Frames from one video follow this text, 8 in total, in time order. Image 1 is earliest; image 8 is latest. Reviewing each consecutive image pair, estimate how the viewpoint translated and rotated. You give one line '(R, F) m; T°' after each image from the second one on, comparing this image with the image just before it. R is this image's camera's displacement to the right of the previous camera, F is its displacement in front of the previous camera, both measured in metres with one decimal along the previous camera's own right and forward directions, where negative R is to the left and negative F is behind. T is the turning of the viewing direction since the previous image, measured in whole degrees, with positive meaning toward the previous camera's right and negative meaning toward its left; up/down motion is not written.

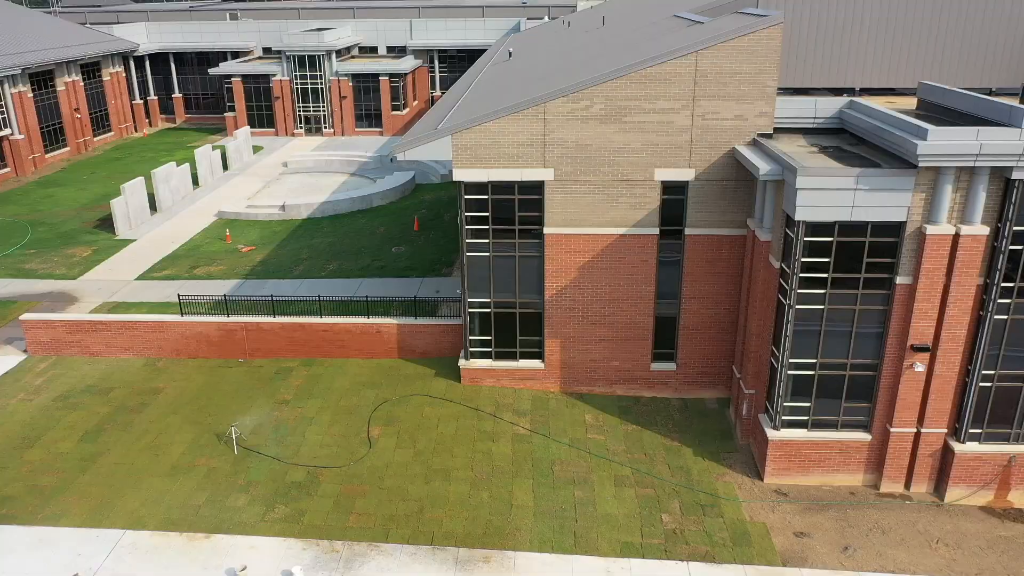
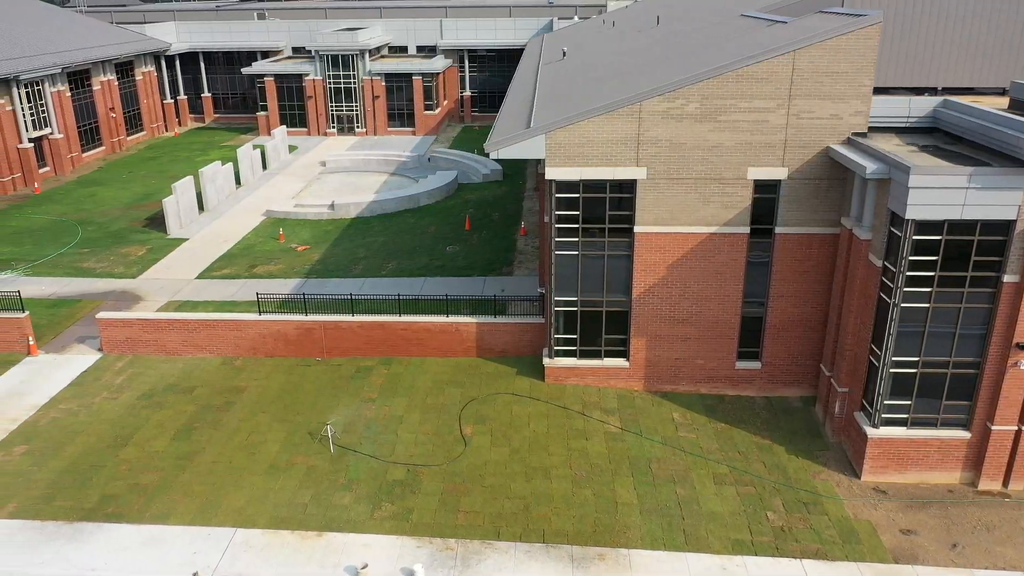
(-2.3, 0.0) m; 0°
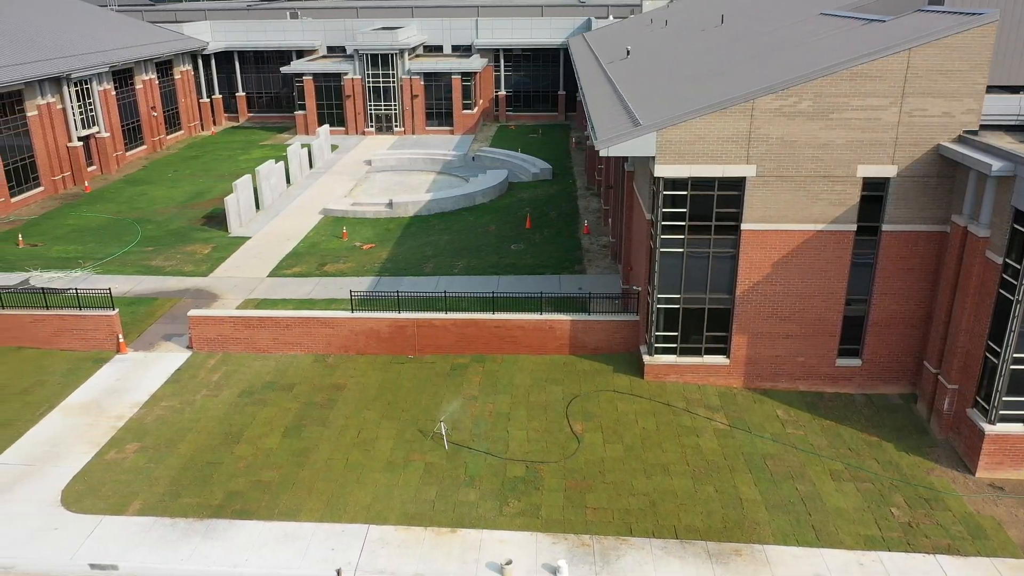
(-2.8, 0.0) m; 0°
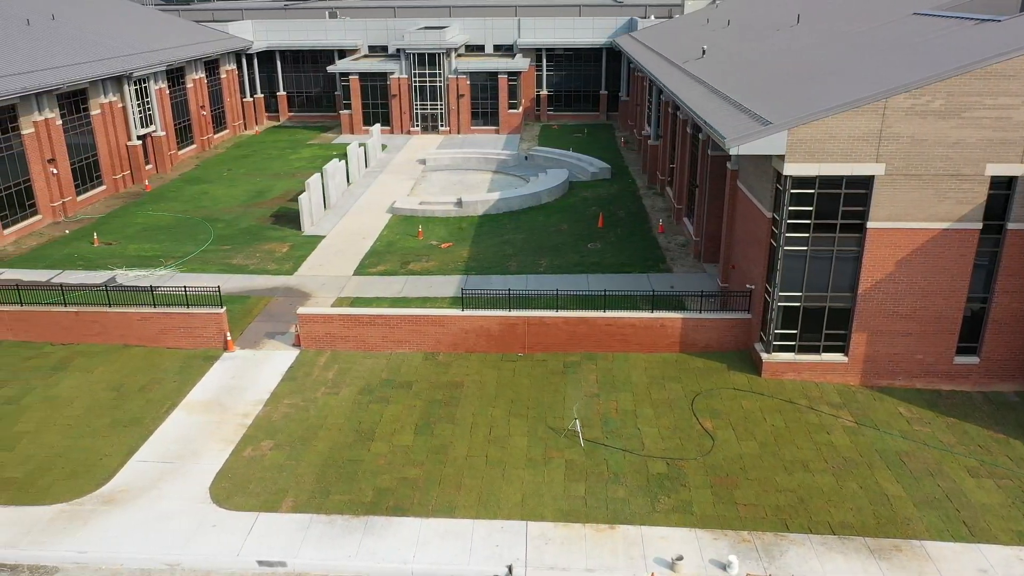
(-3.3, 0.0) m; 0°
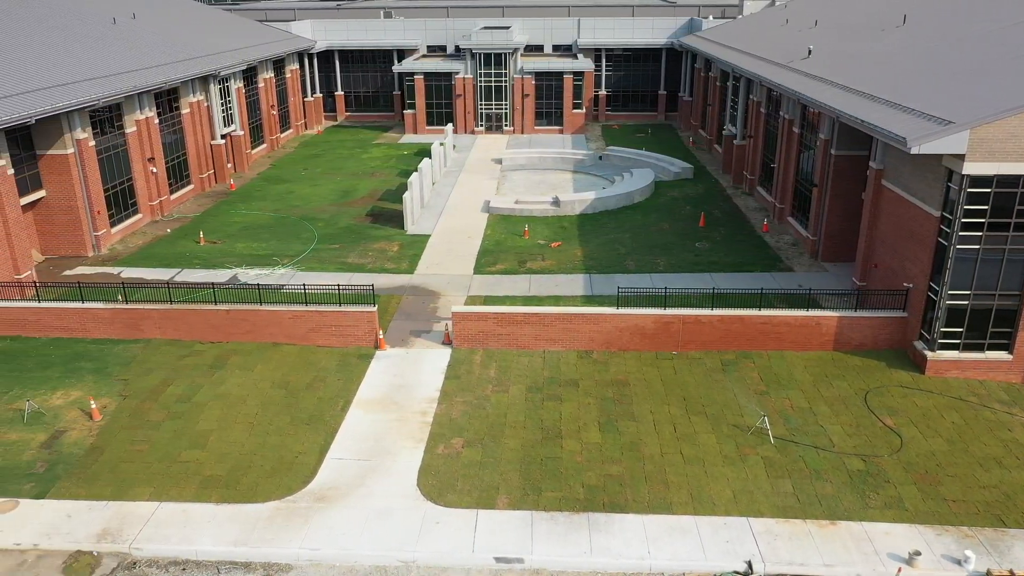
(-4.7, 0.0) m; 0°
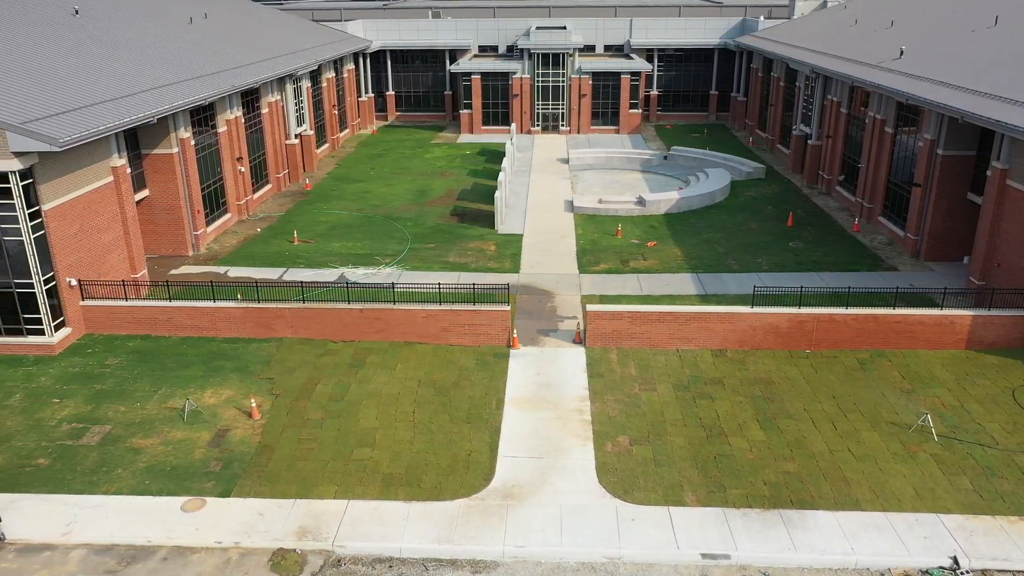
(-4.1, -0.1) m; 0°
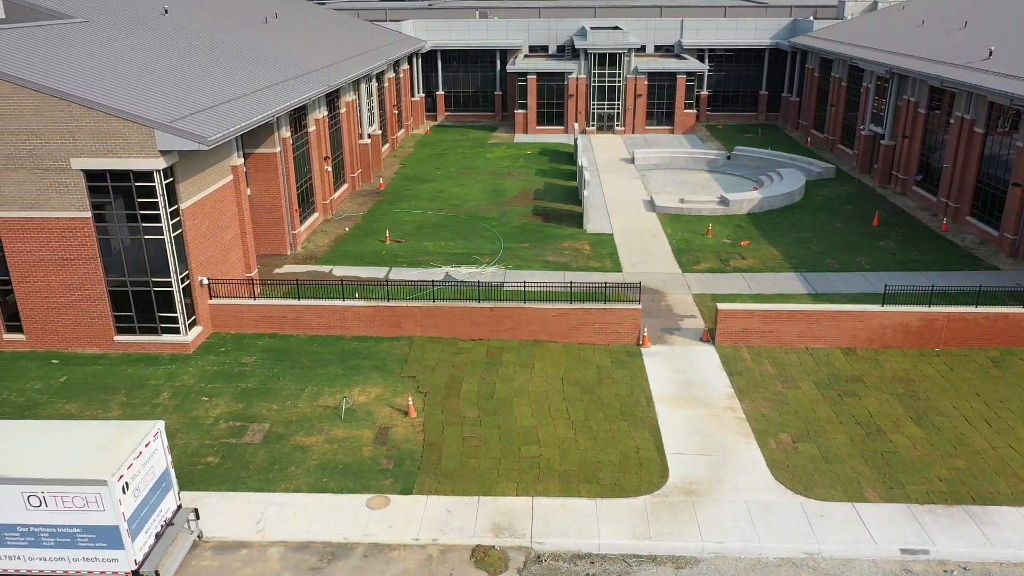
(-4.1, -0.1) m; 0°
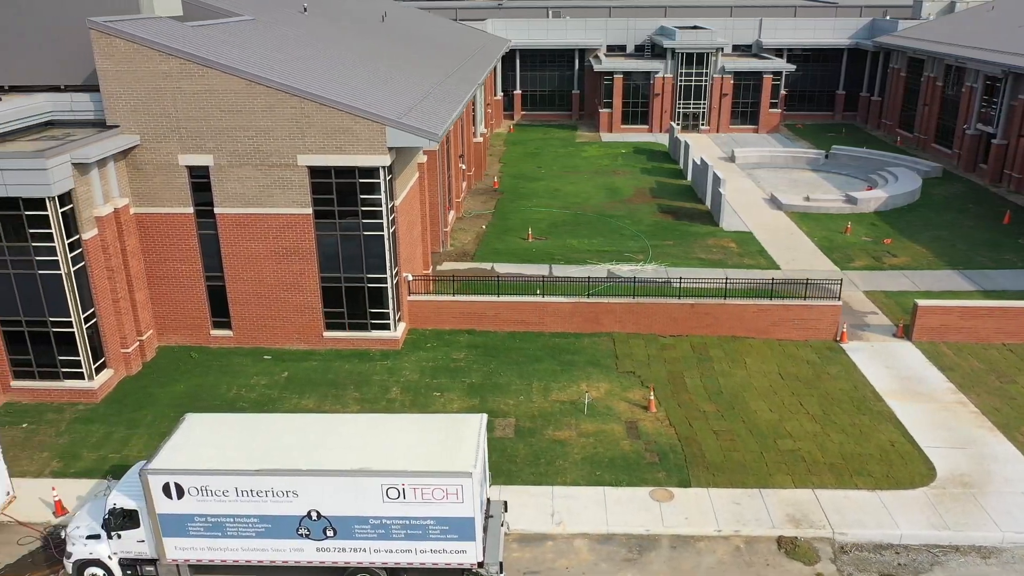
(-6.3, -0.1) m; +1°
